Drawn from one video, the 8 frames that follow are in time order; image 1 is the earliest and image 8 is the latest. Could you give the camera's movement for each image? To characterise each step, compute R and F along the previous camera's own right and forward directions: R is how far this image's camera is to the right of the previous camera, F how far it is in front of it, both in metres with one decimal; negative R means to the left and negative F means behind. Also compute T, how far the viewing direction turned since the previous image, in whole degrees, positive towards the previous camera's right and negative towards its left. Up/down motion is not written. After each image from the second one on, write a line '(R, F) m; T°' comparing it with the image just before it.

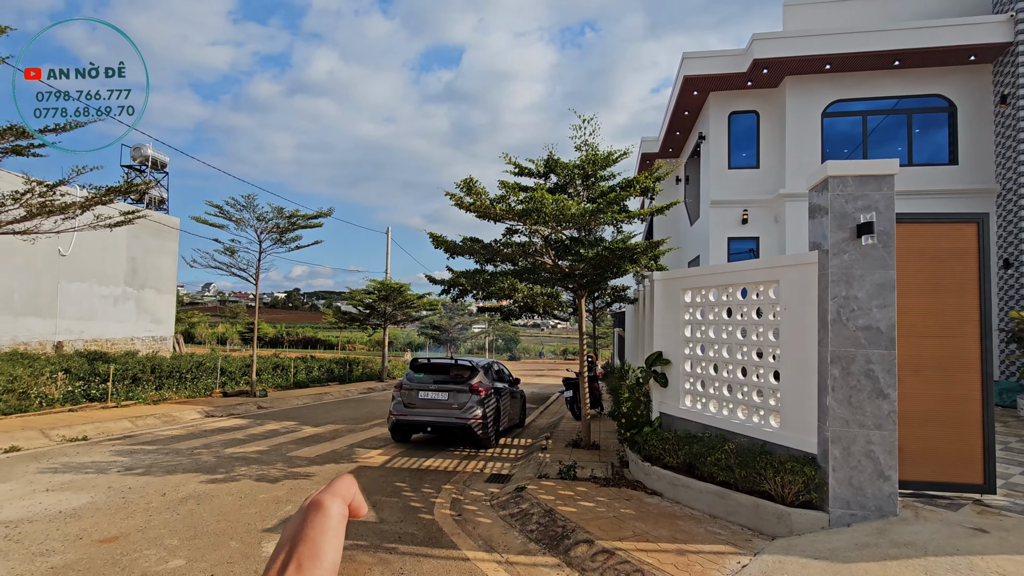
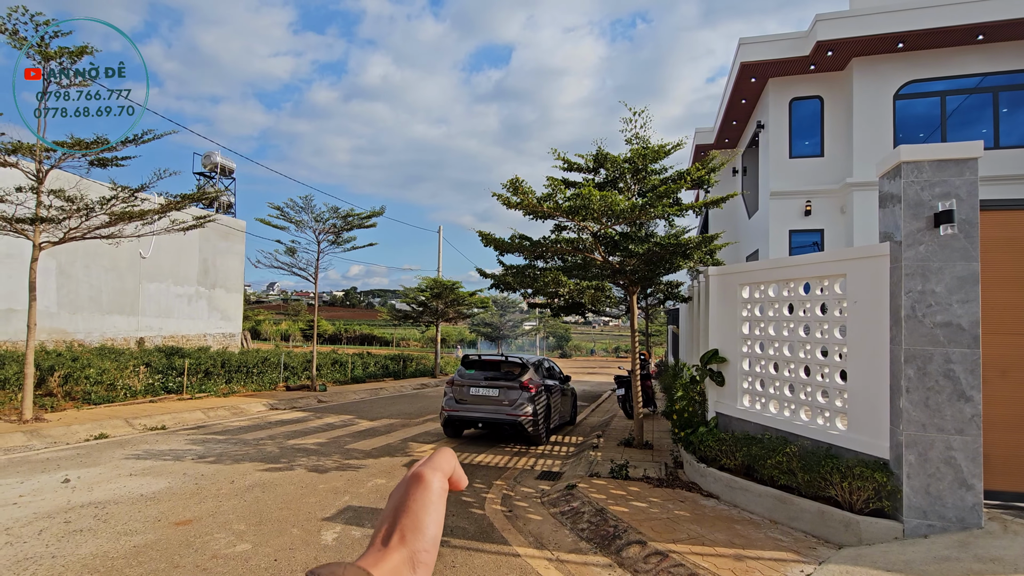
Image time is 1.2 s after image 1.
(0.0, 0.0) m; -6°
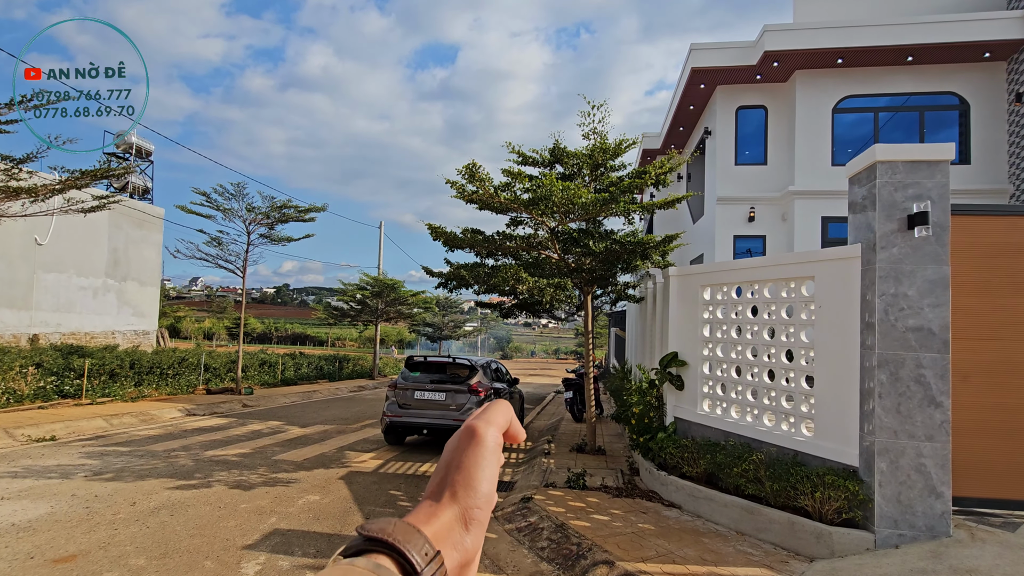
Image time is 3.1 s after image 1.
(-0.1, +0.4) m; +7°
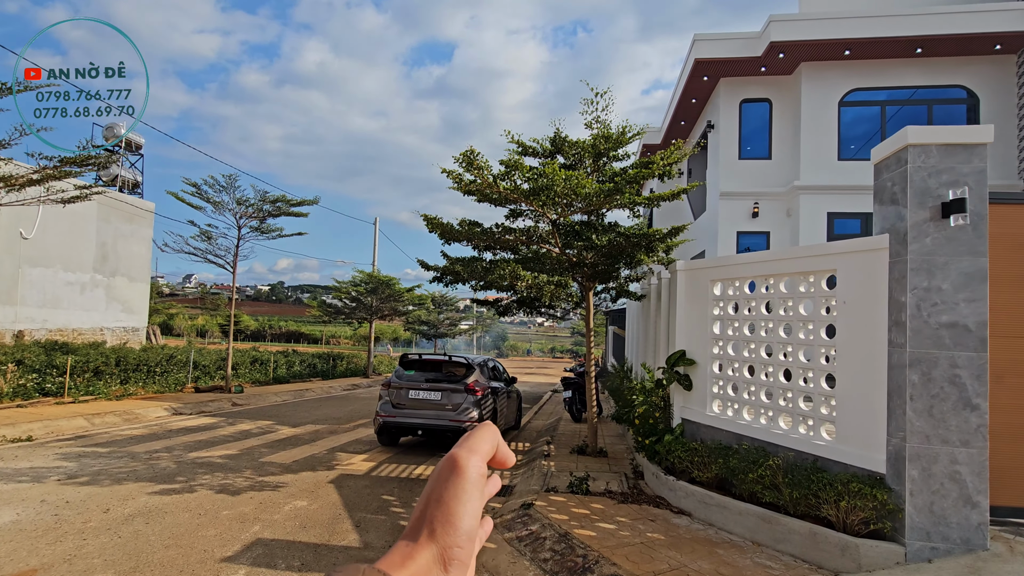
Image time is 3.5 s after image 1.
(0.0, +0.3) m; 0°
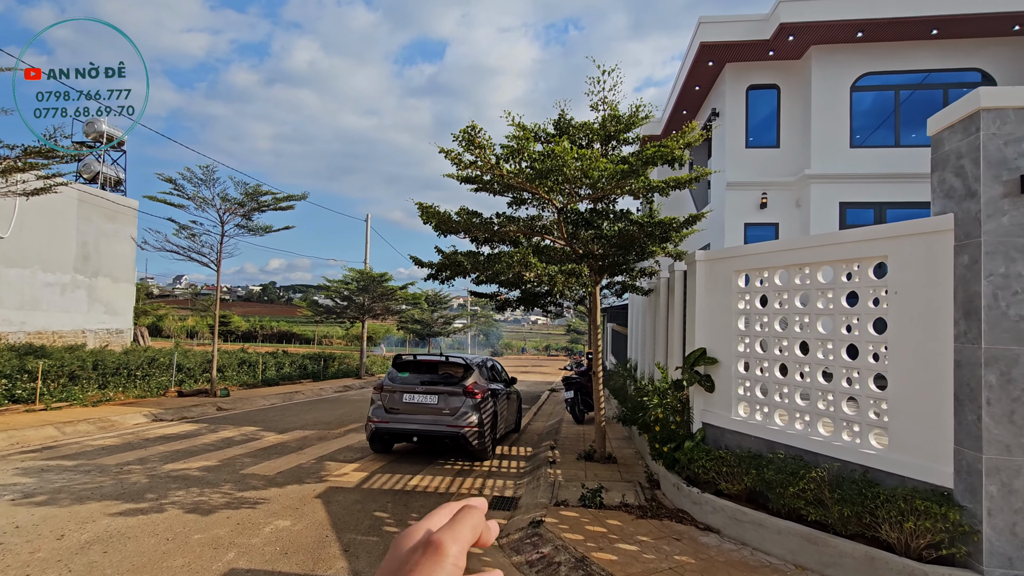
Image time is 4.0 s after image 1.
(-0.1, +0.5) m; +1°
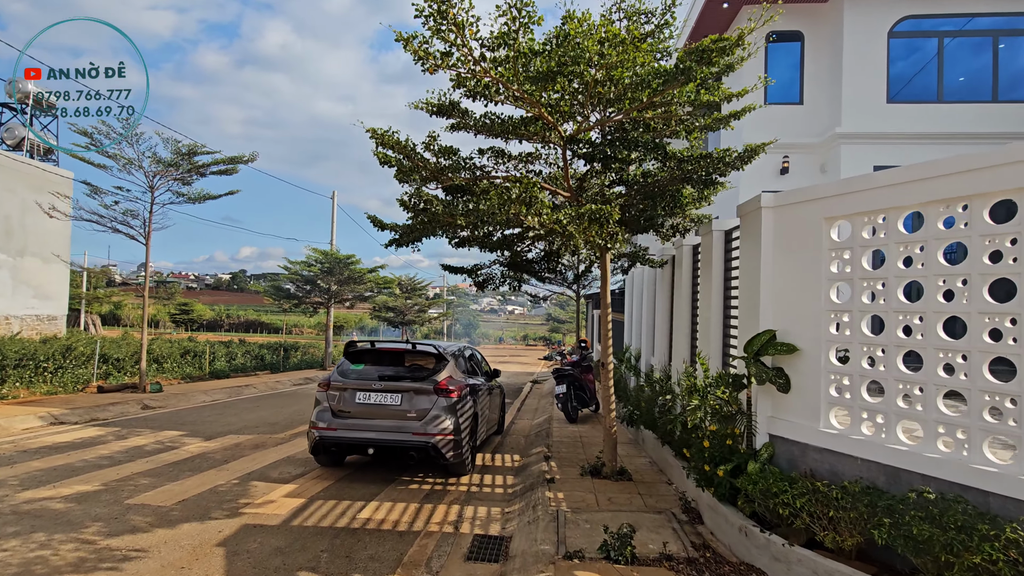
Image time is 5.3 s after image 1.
(-0.1, +1.6) m; +3°
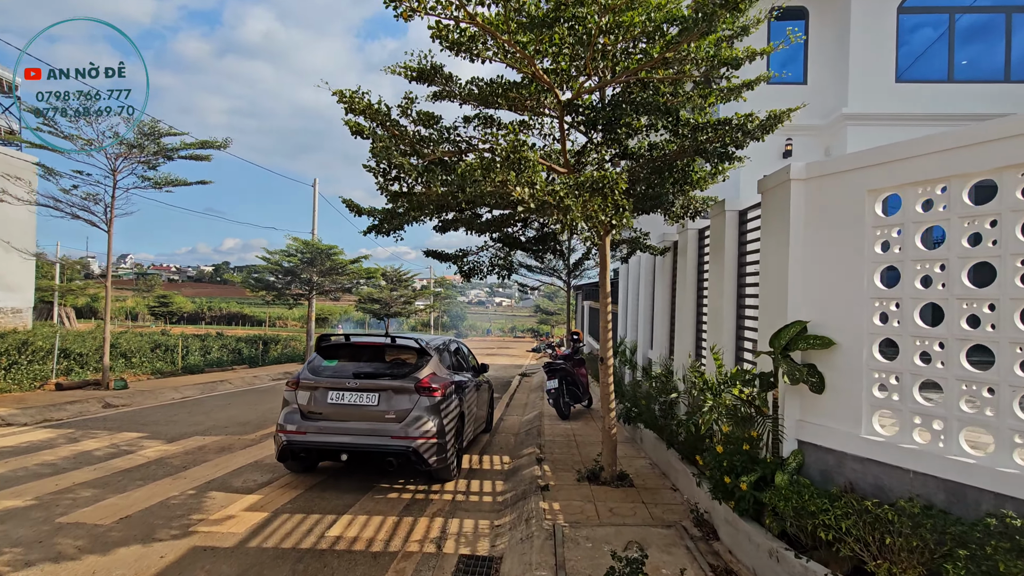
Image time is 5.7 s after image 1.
(0.0, +0.5) m; +1°
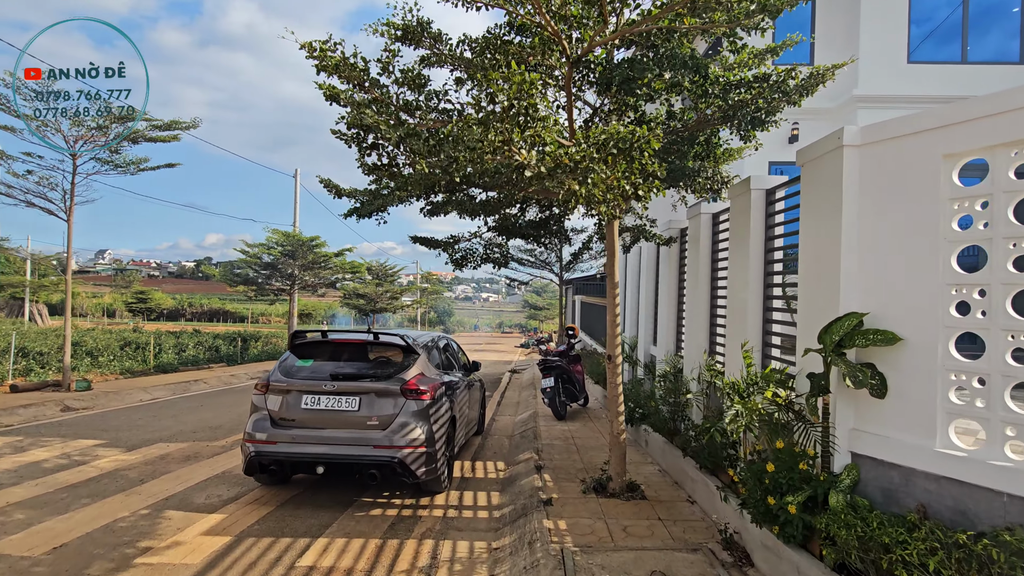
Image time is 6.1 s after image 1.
(-0.1, +0.5) m; +1°
